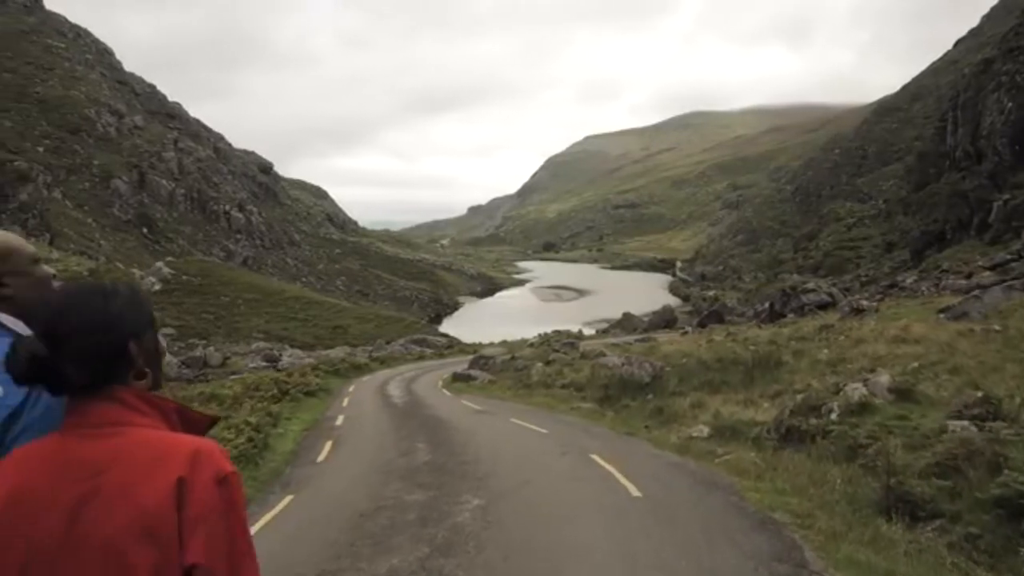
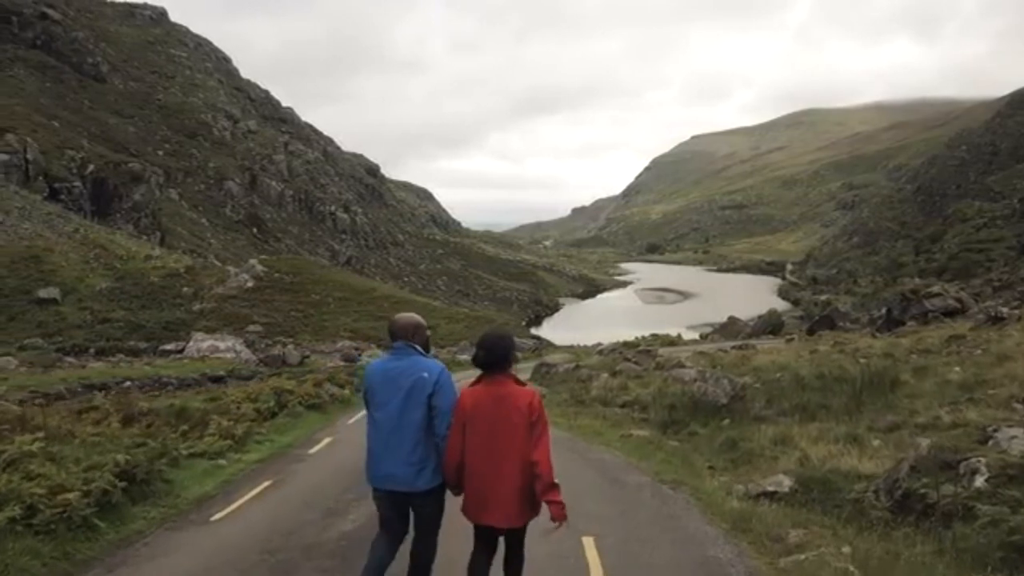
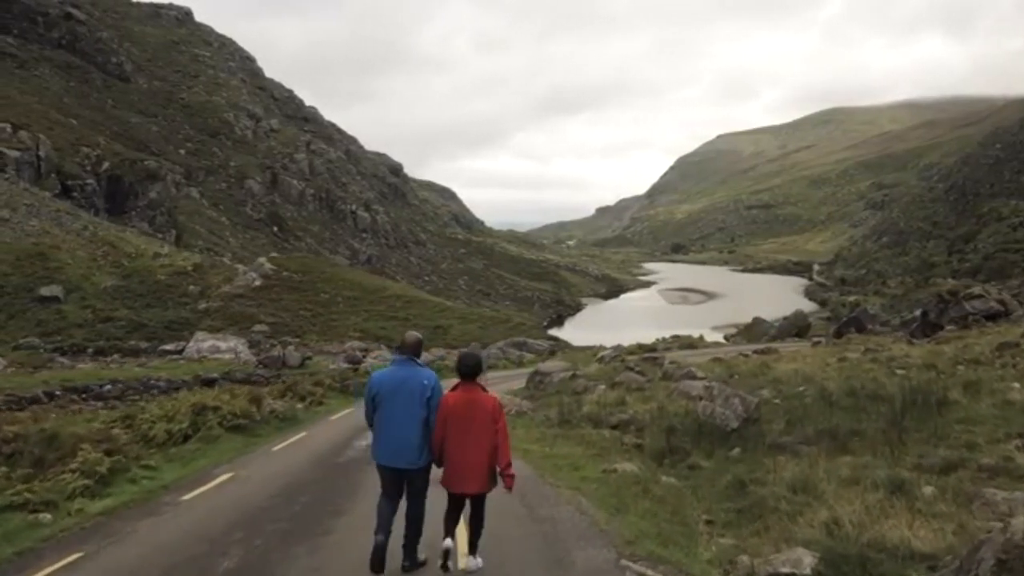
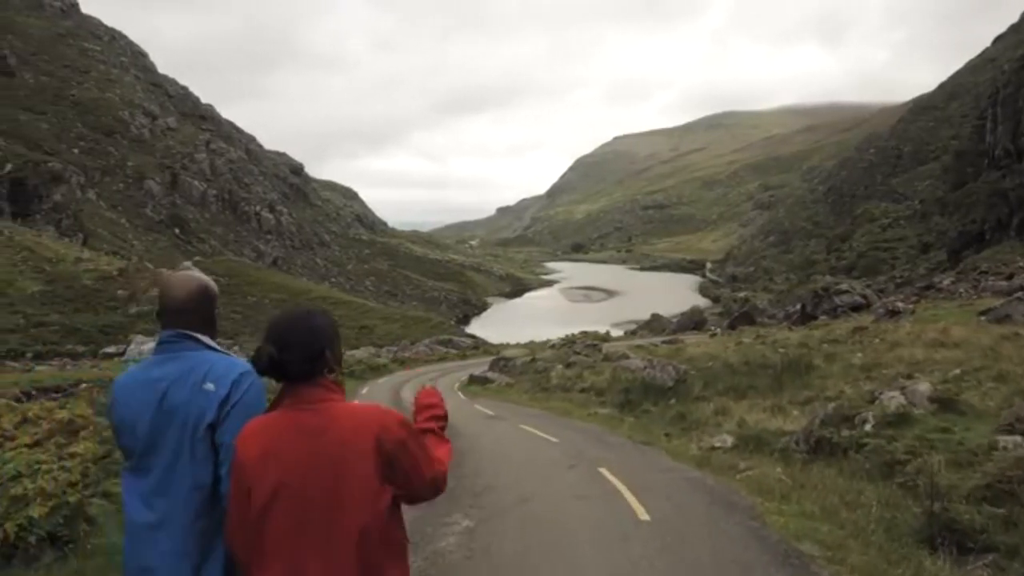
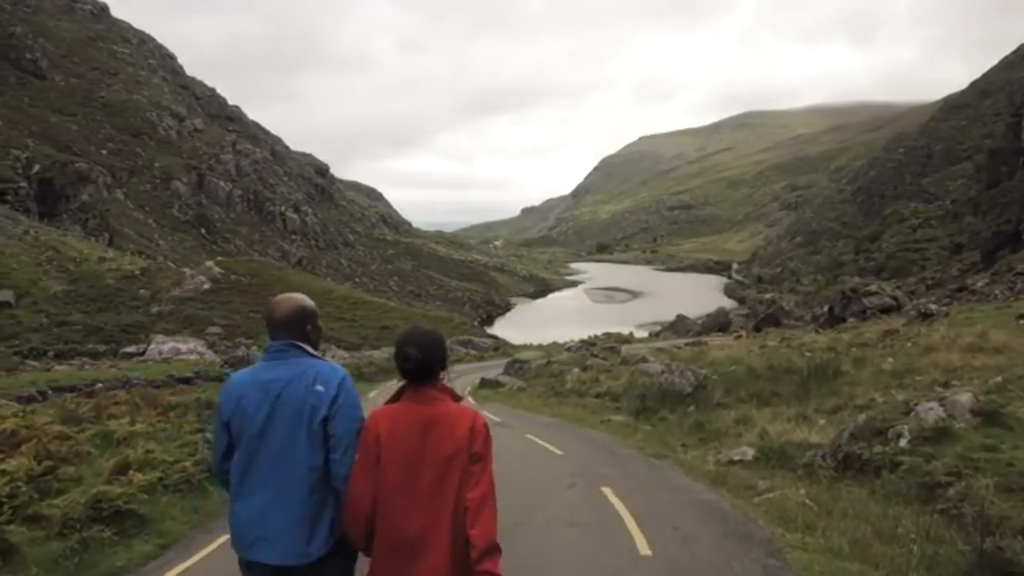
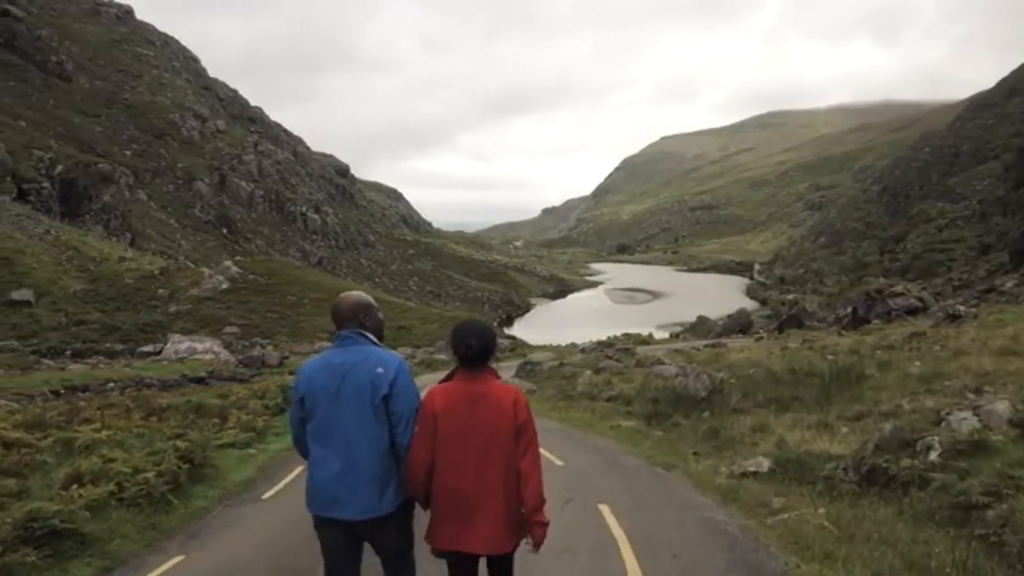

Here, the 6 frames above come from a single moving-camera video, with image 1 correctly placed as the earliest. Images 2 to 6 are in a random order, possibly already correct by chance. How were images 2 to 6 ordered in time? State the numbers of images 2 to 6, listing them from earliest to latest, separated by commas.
4, 5, 6, 2, 3
